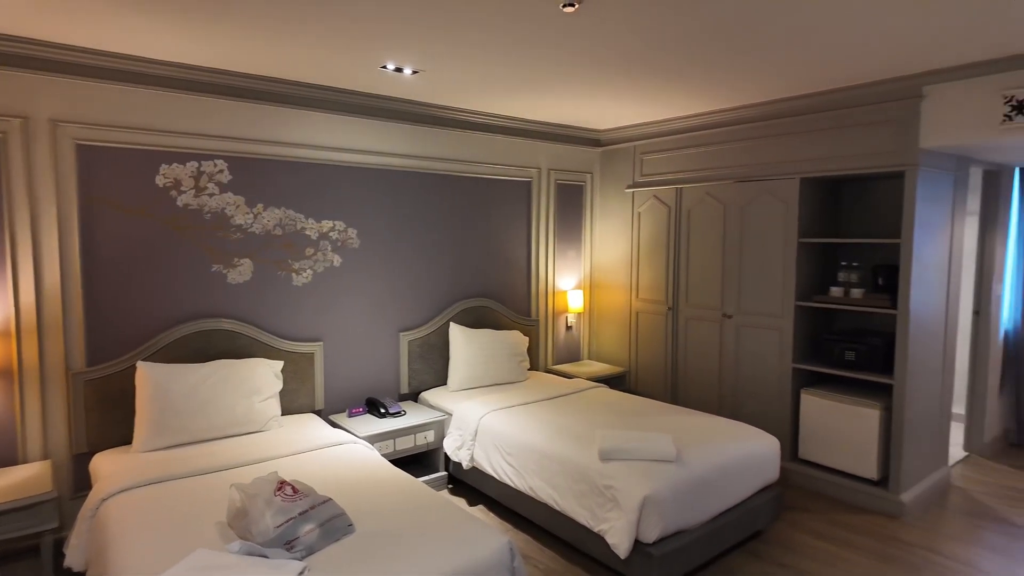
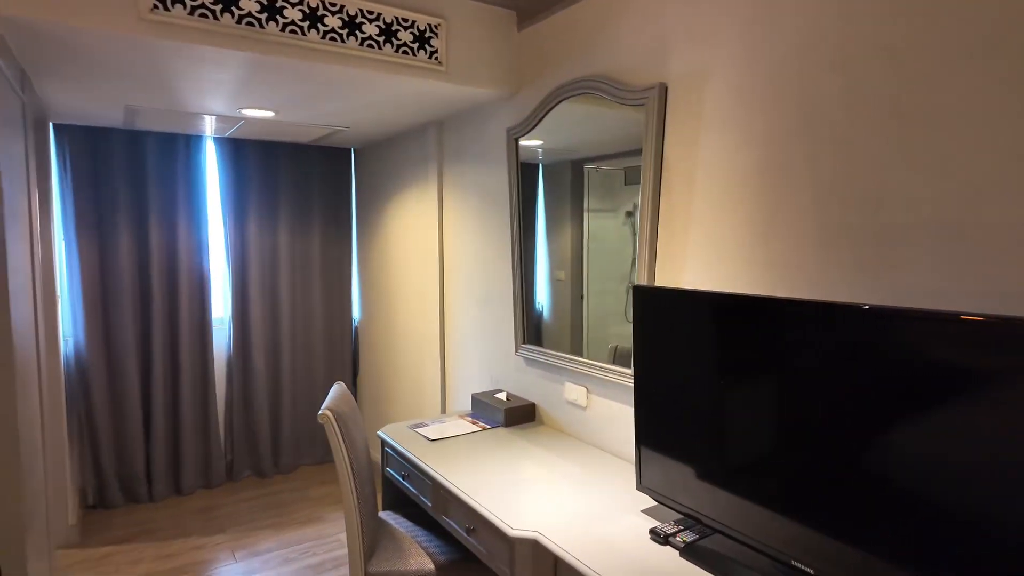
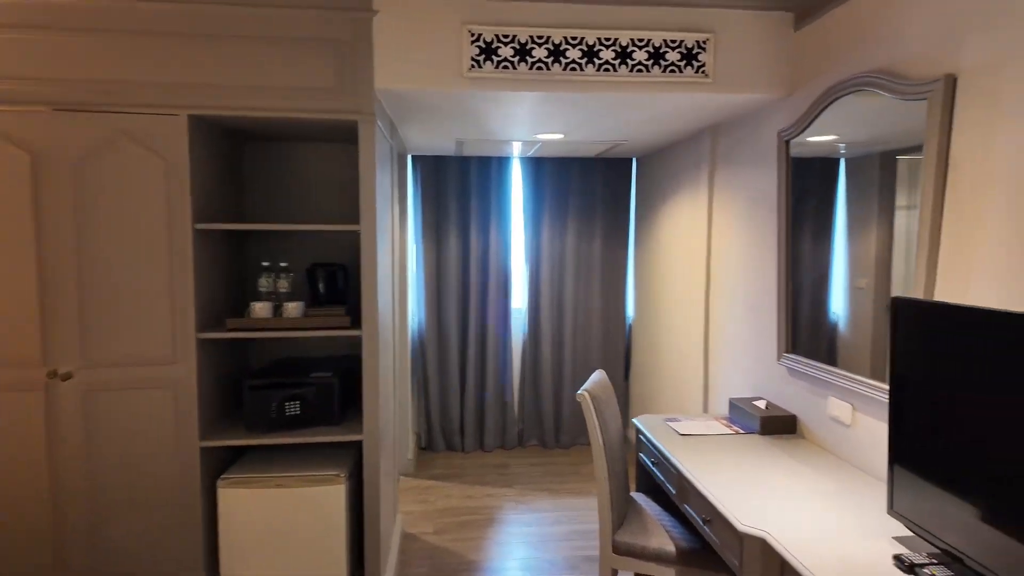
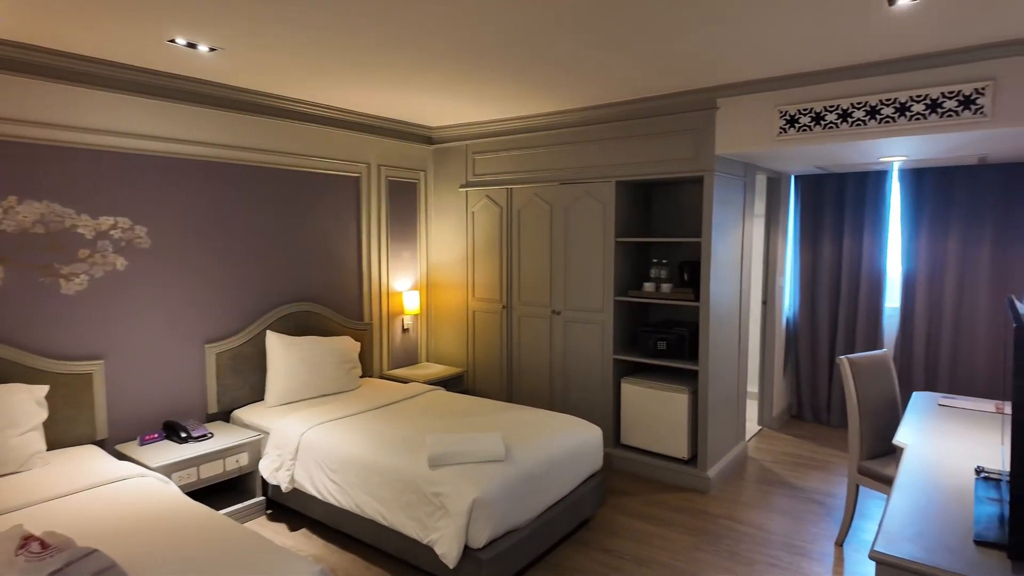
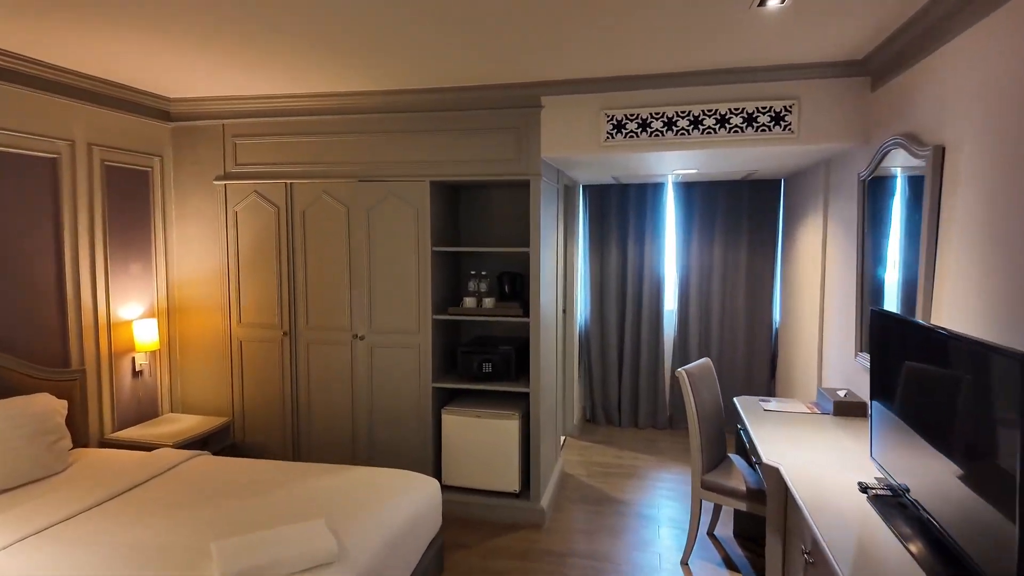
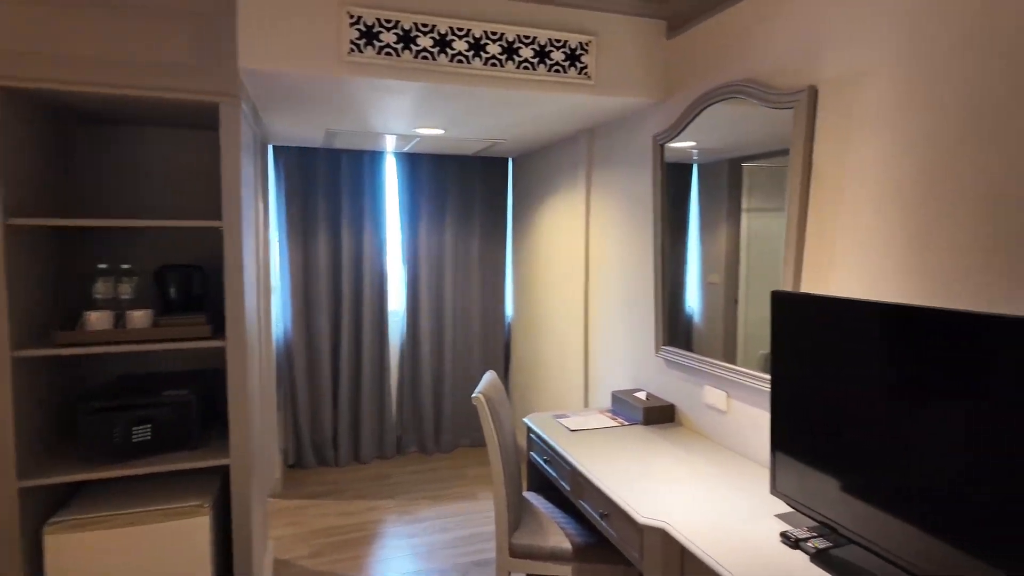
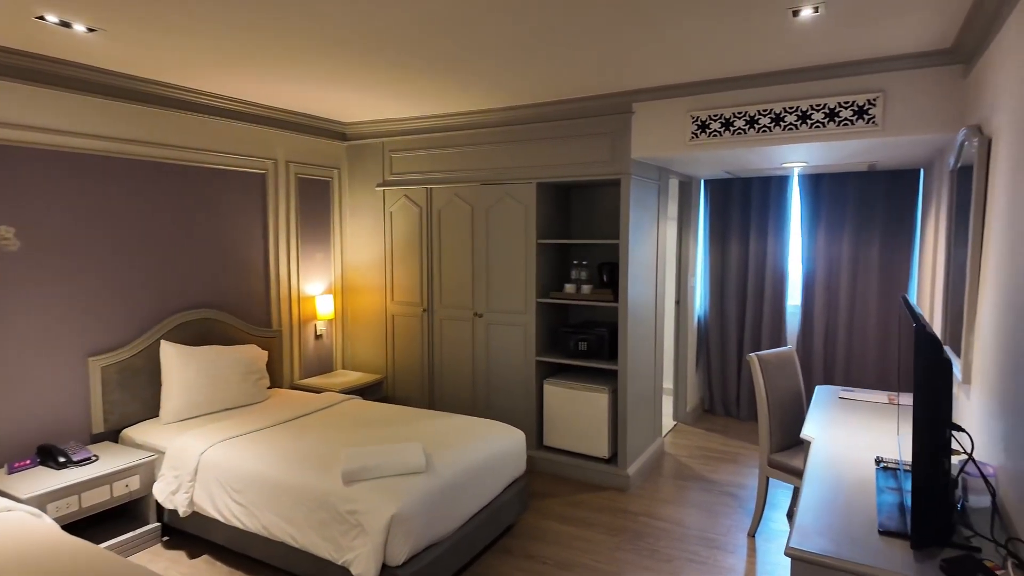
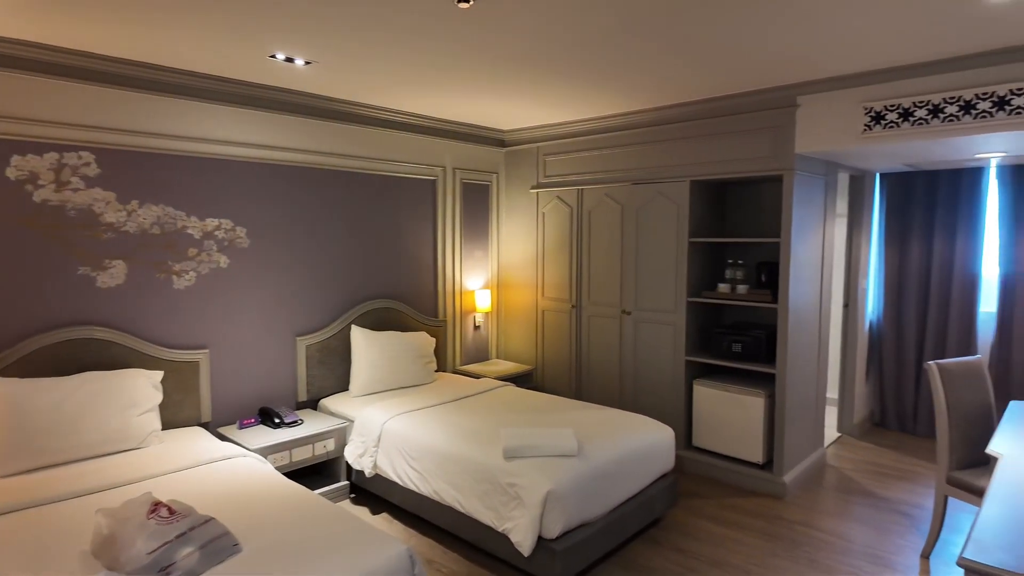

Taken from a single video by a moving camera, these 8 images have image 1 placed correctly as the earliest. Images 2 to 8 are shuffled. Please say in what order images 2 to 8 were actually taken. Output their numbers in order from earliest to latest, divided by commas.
8, 4, 7, 5, 3, 6, 2
